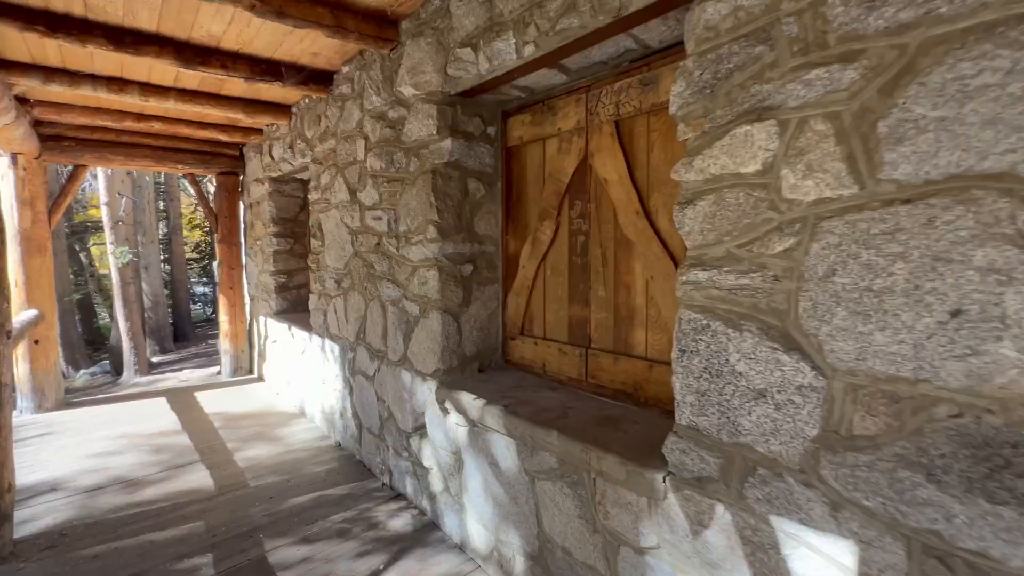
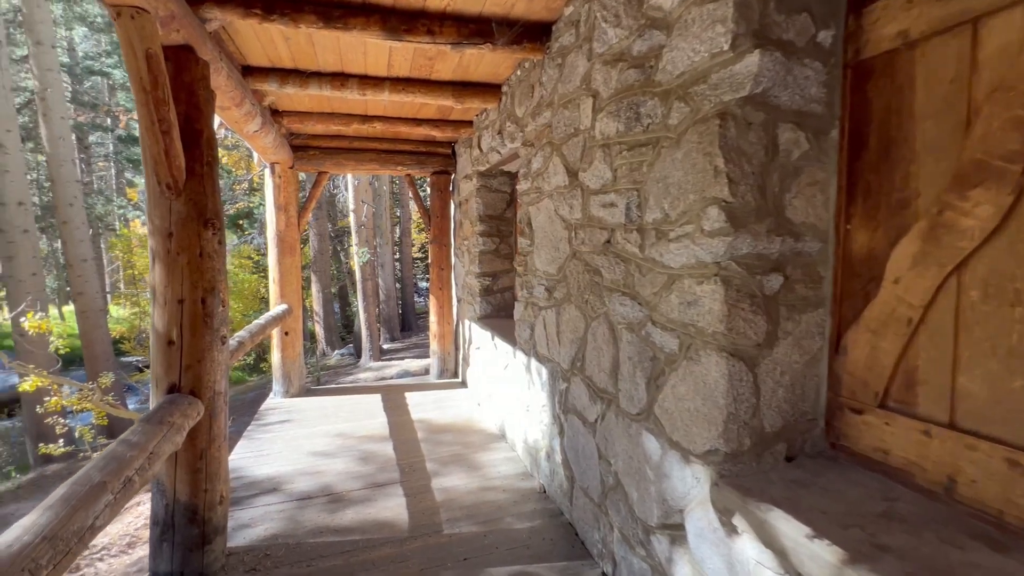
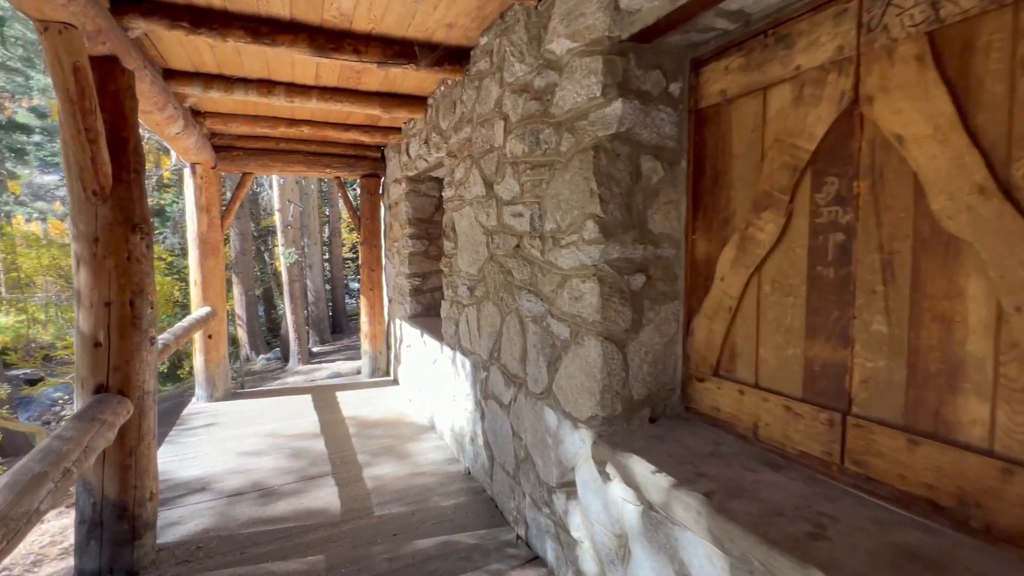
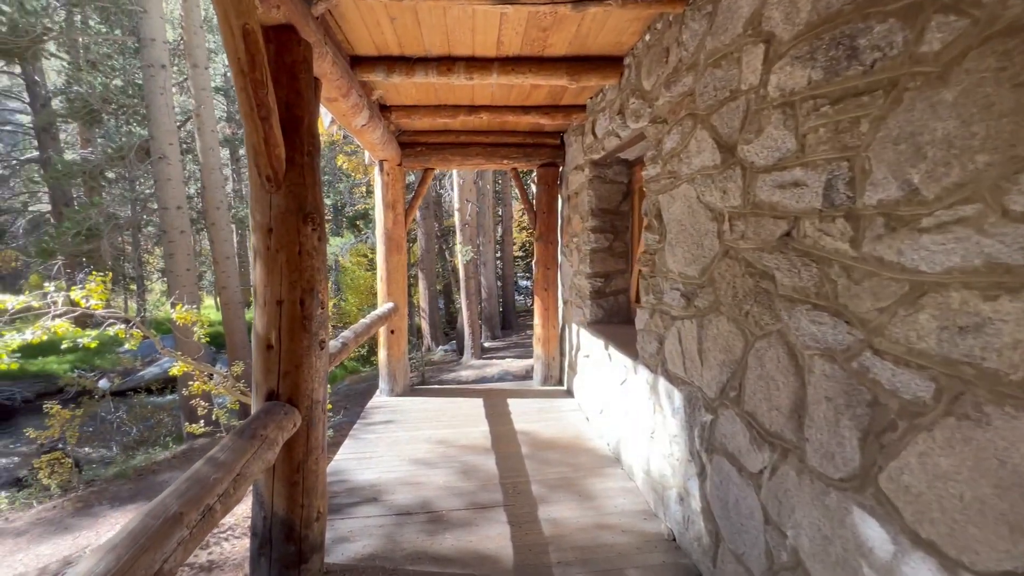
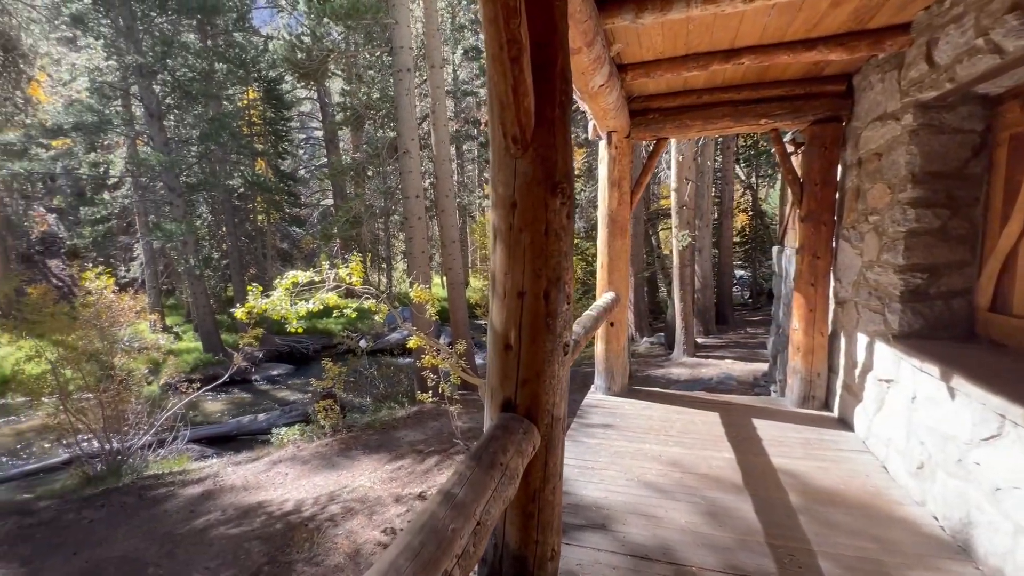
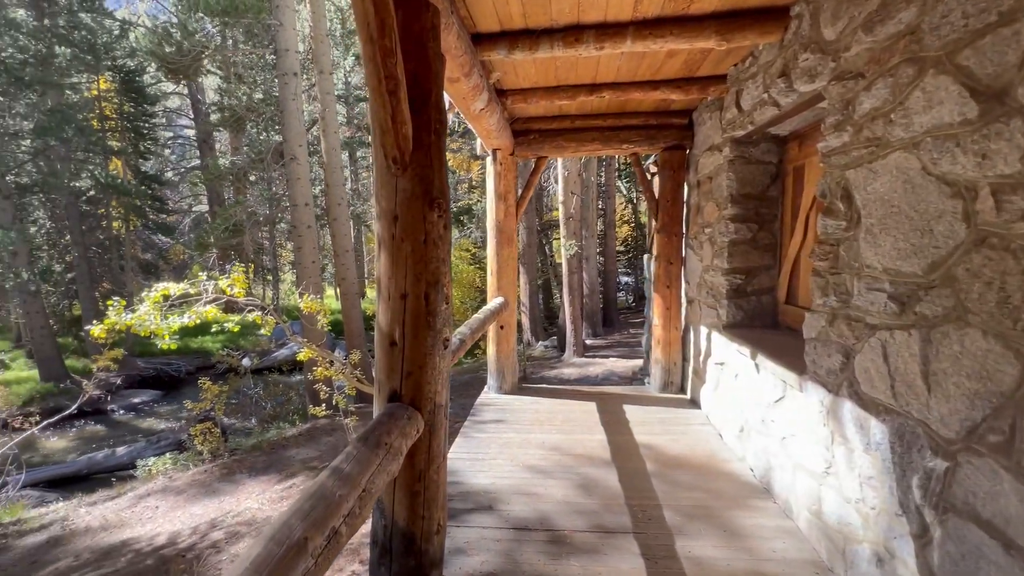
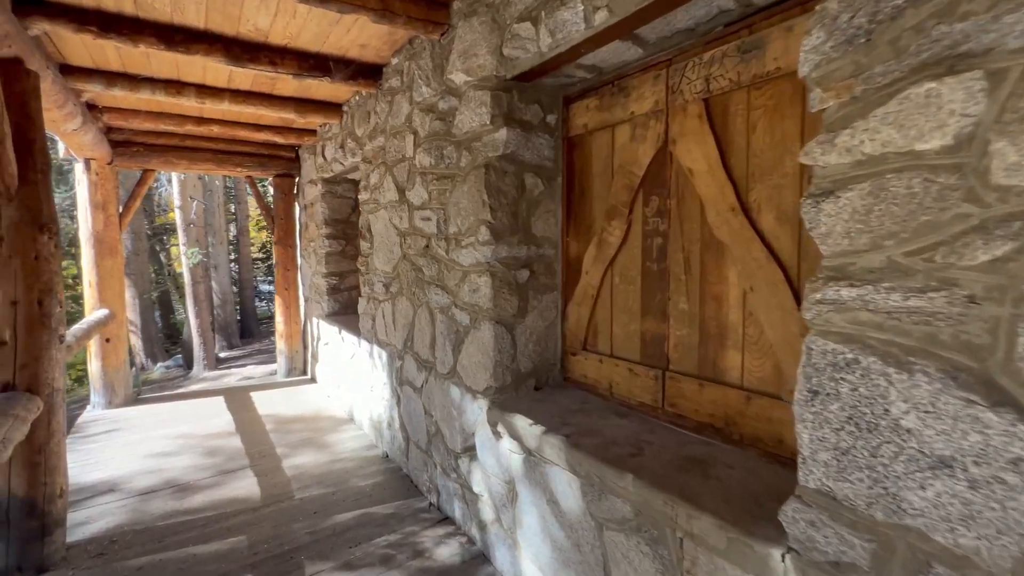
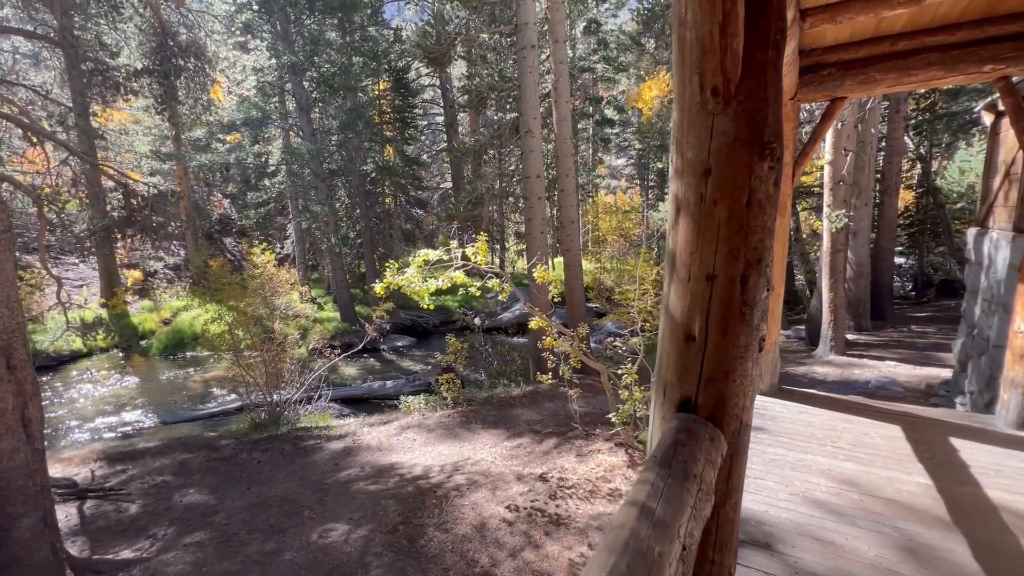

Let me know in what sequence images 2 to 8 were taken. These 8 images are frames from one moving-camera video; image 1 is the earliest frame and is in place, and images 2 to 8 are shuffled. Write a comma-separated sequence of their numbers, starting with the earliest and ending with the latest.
7, 3, 2, 4, 6, 5, 8
